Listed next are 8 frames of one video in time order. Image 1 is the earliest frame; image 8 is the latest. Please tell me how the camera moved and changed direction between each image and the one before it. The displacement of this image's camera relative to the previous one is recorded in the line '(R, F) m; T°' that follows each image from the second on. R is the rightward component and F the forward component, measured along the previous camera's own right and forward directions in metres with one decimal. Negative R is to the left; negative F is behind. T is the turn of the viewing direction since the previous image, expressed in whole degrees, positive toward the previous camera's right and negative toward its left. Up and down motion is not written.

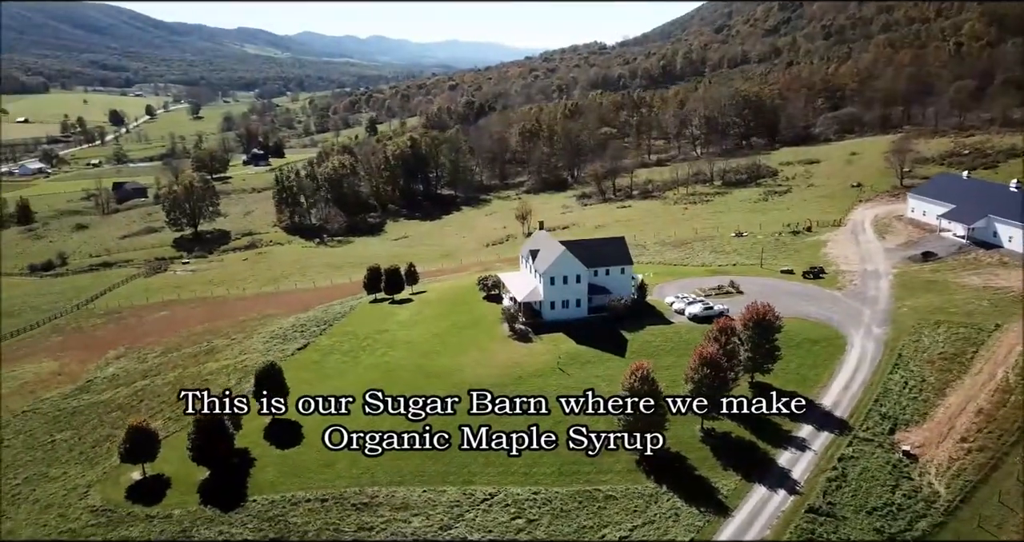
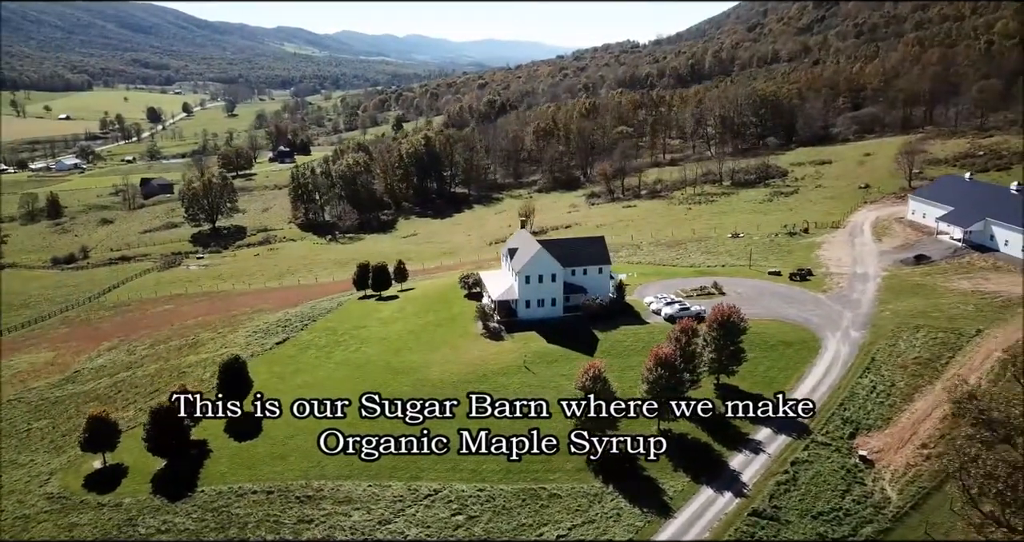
(+3.7, -0.1) m; -3°
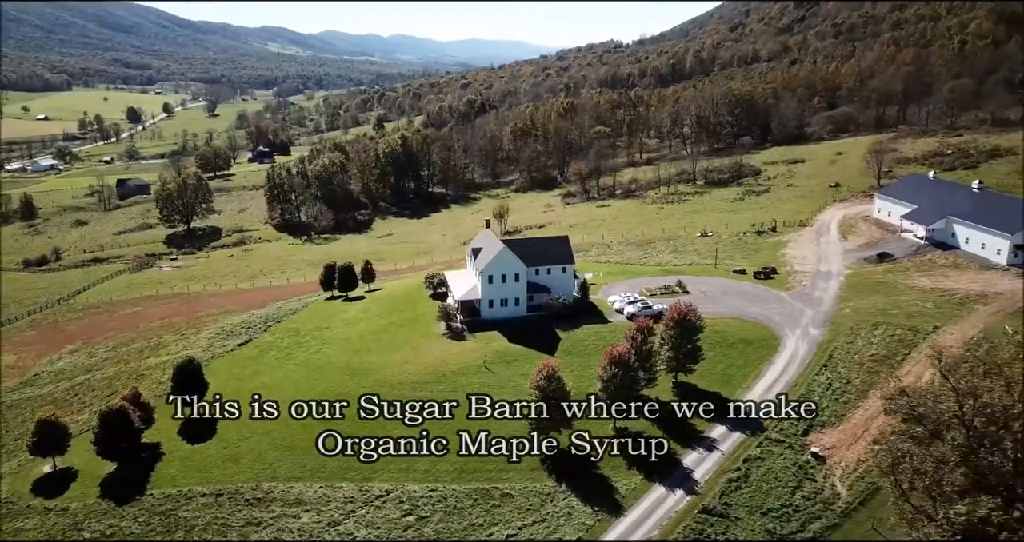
(+1.5, 0.0) m; +1°
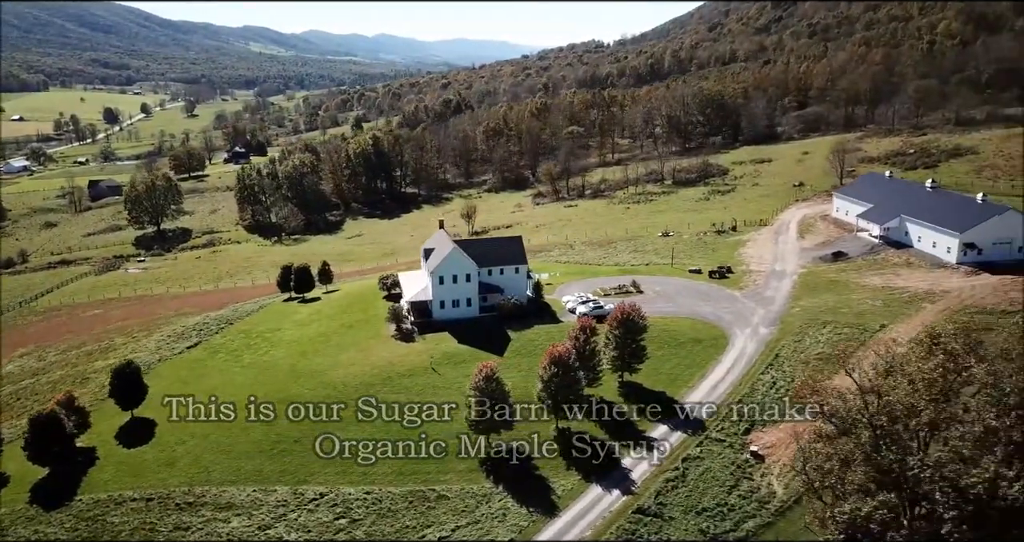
(+2.1, +0.1) m; +1°
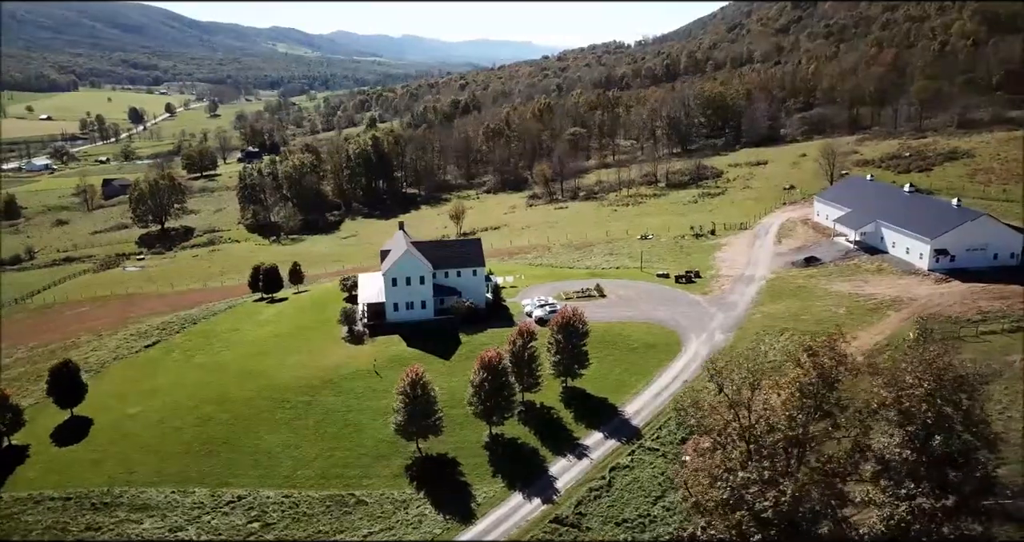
(+4.3, +0.5) m; -2°
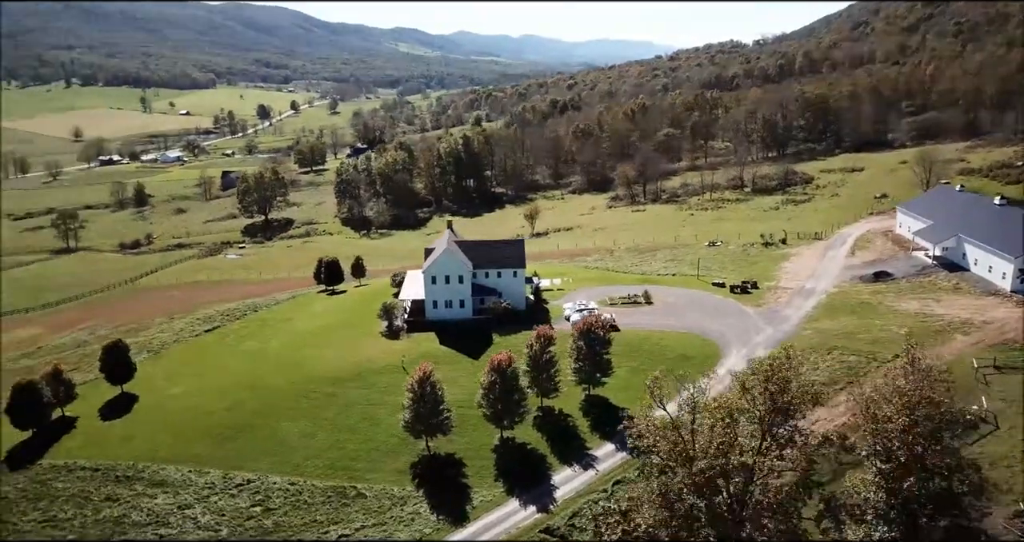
(+4.3, +0.6) m; -8°
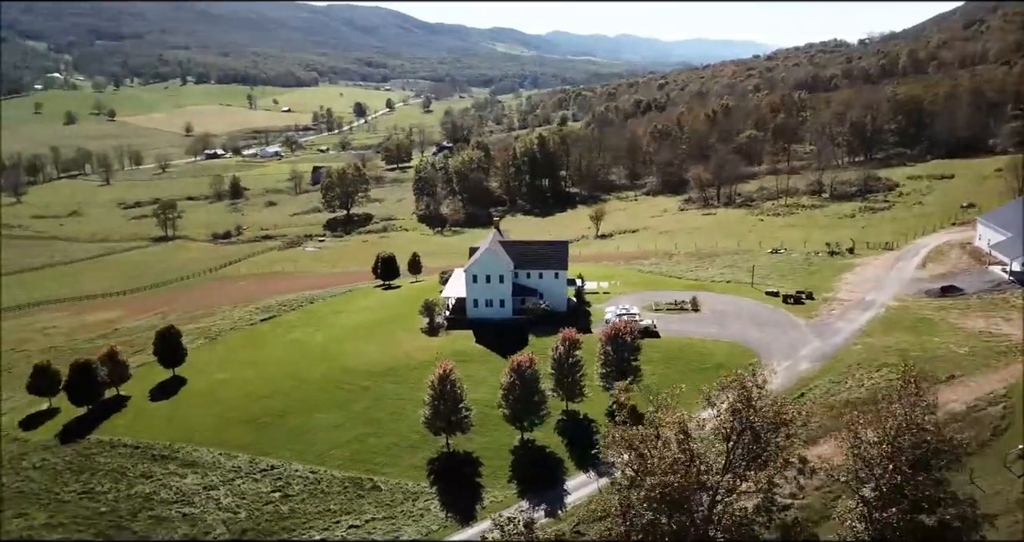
(+3.0, +0.2) m; -7°
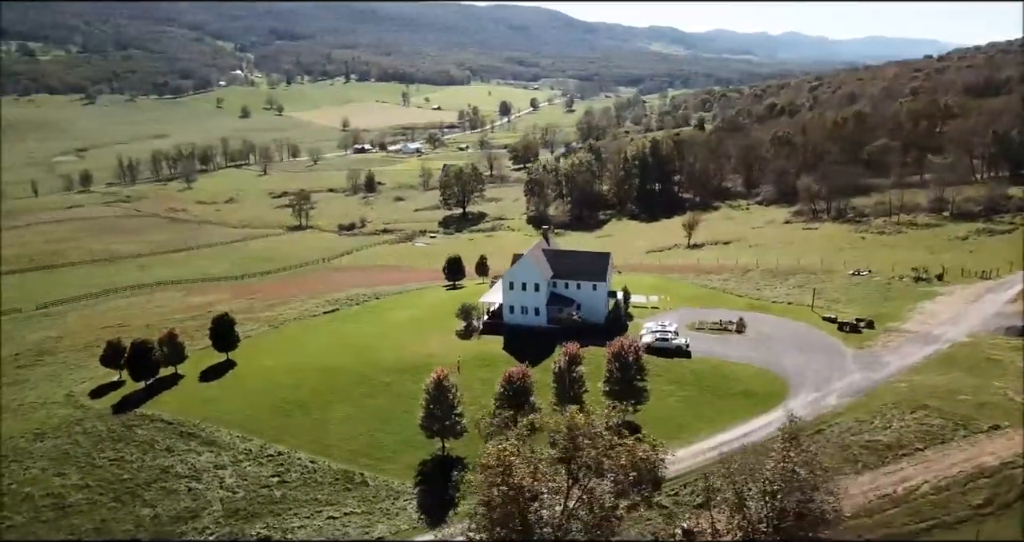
(+6.6, +0.3) m; -11°
